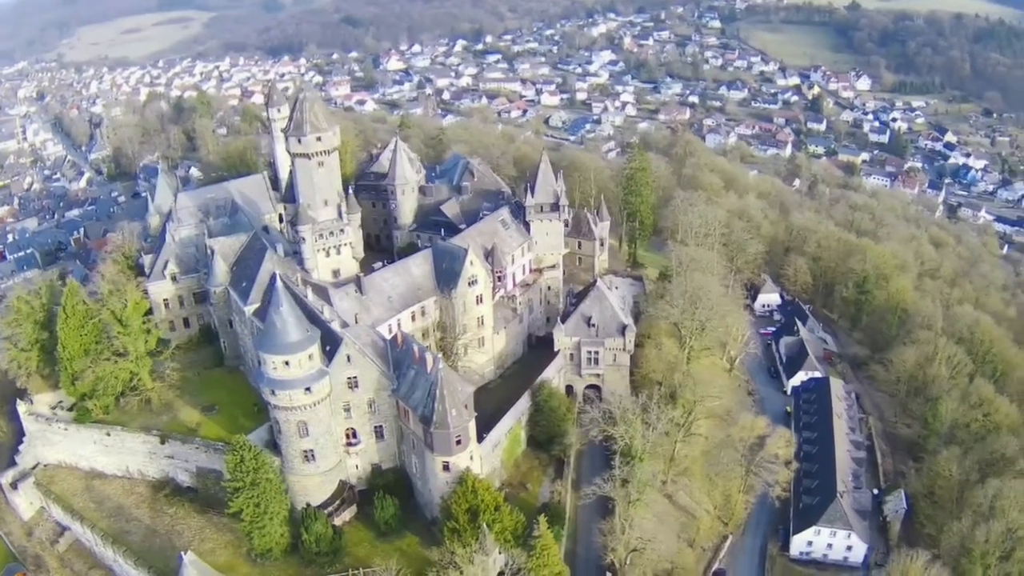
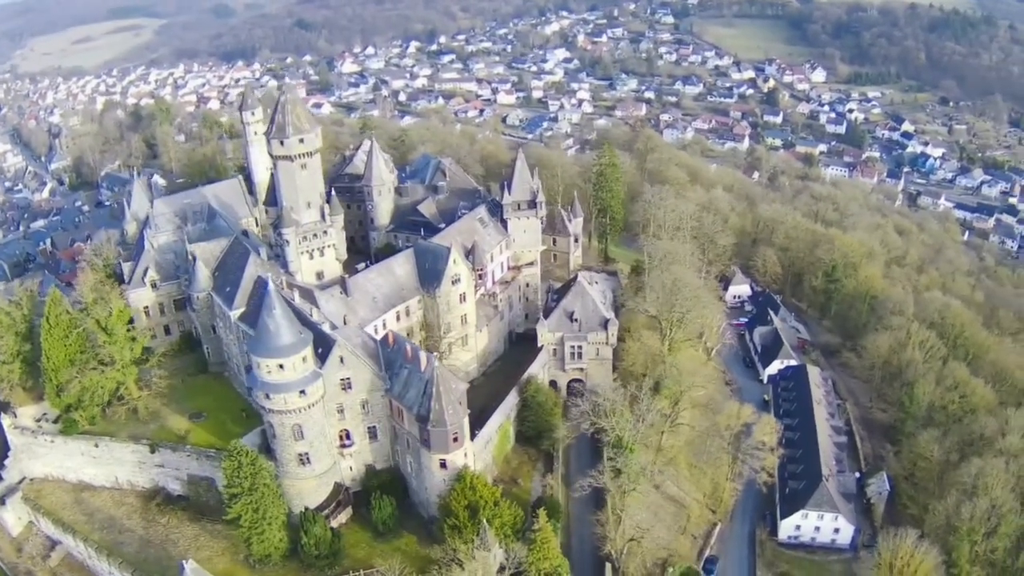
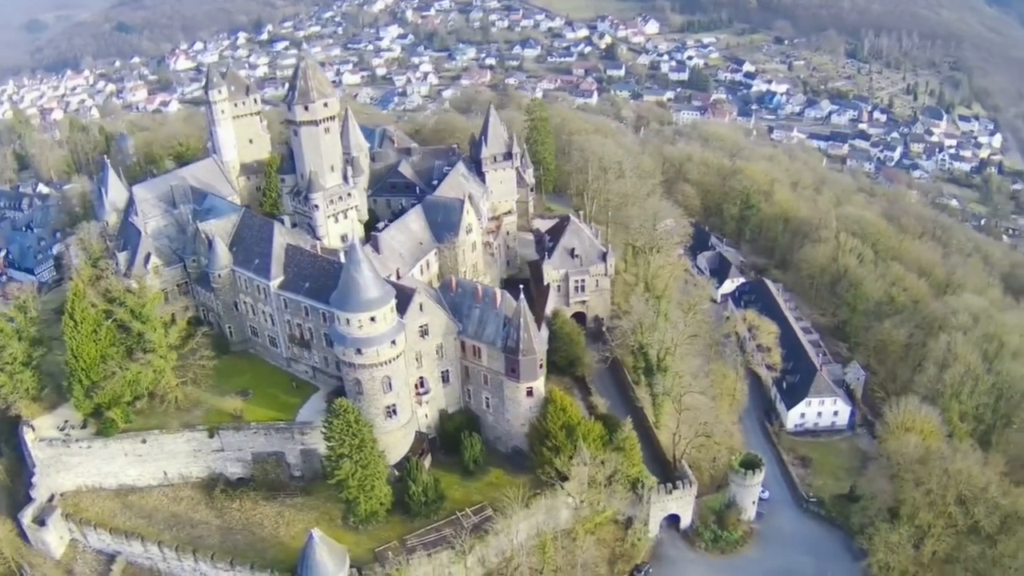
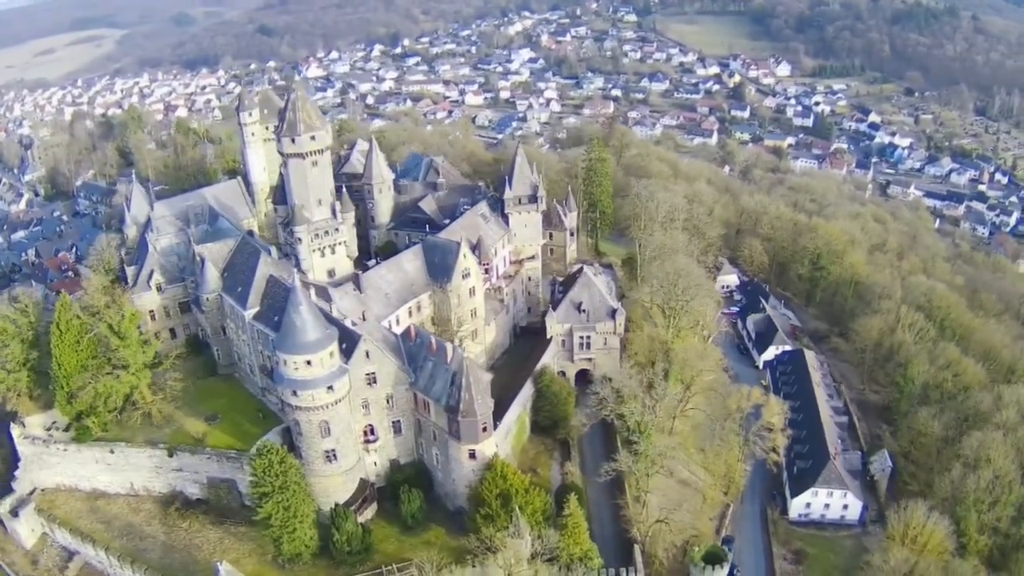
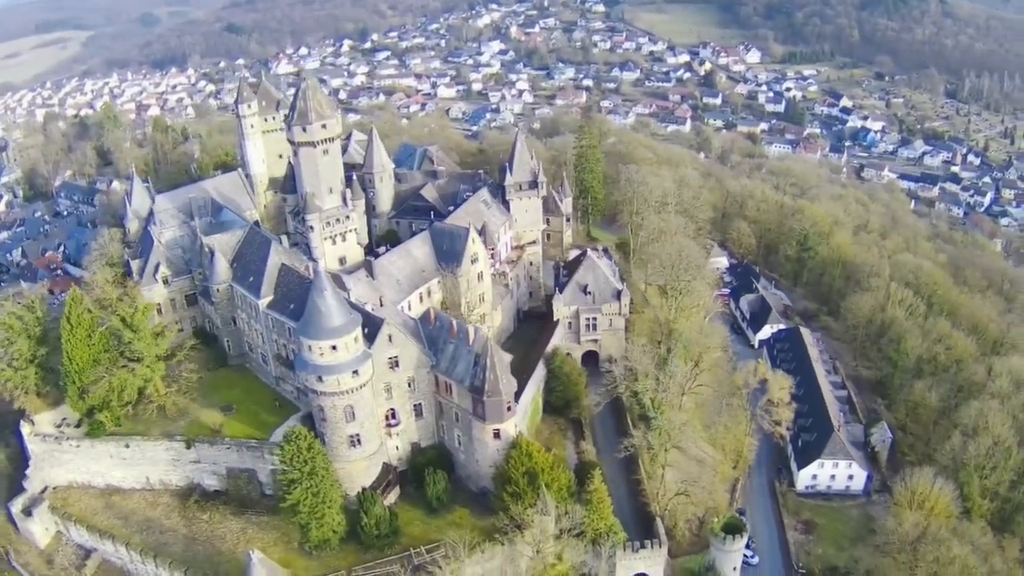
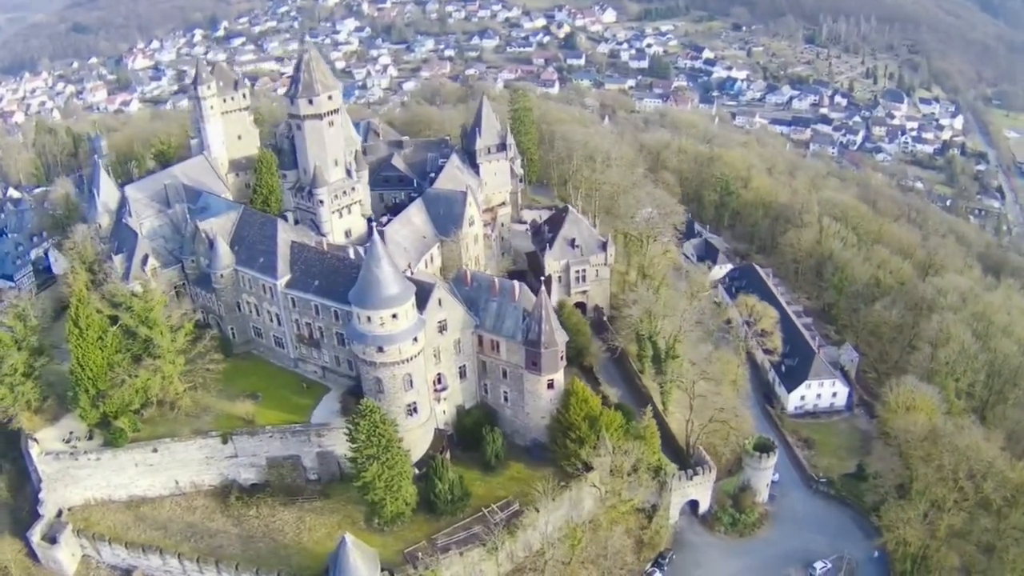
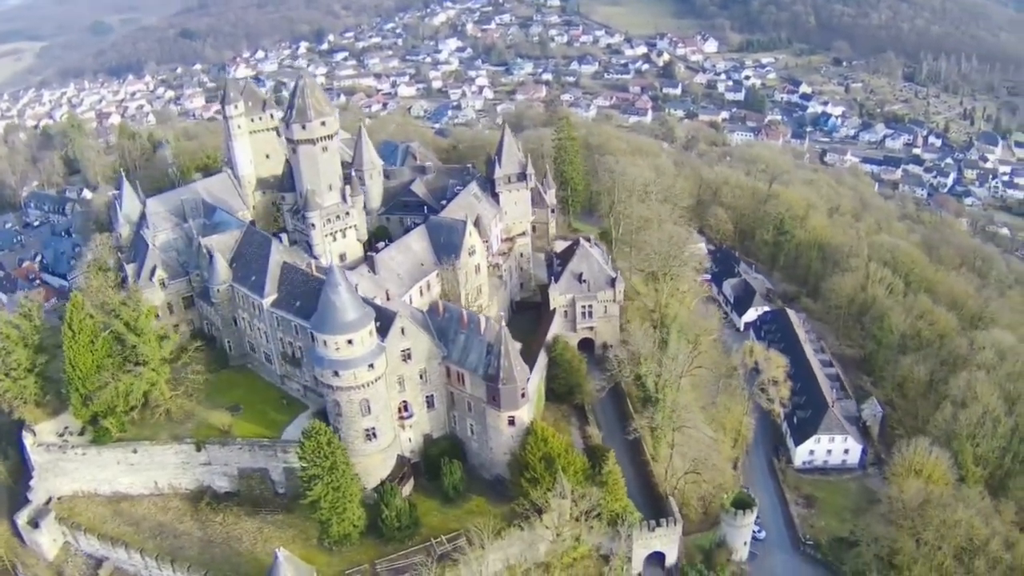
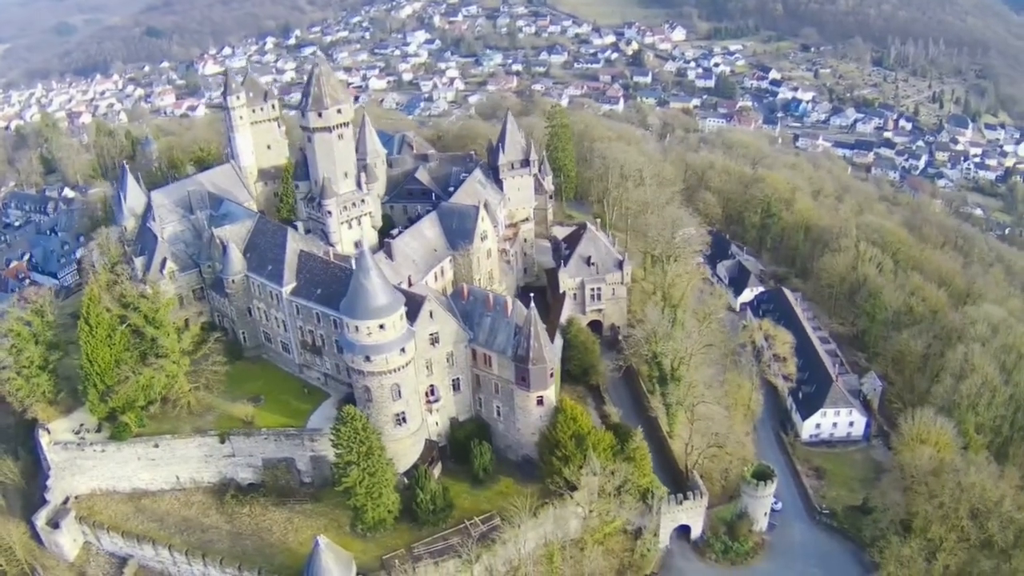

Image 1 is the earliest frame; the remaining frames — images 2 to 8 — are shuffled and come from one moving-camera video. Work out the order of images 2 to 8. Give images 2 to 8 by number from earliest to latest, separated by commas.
2, 4, 5, 7, 8, 3, 6
